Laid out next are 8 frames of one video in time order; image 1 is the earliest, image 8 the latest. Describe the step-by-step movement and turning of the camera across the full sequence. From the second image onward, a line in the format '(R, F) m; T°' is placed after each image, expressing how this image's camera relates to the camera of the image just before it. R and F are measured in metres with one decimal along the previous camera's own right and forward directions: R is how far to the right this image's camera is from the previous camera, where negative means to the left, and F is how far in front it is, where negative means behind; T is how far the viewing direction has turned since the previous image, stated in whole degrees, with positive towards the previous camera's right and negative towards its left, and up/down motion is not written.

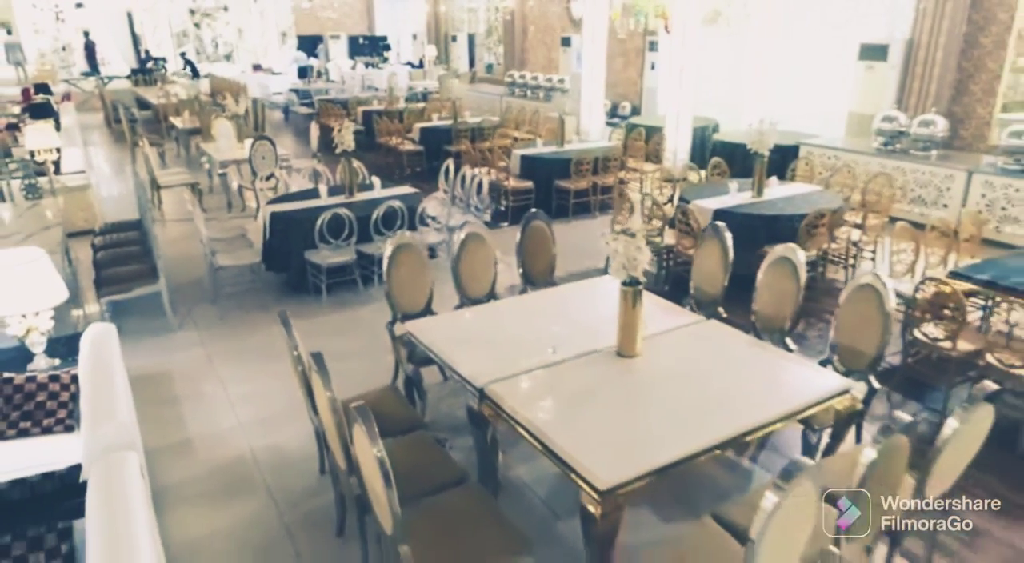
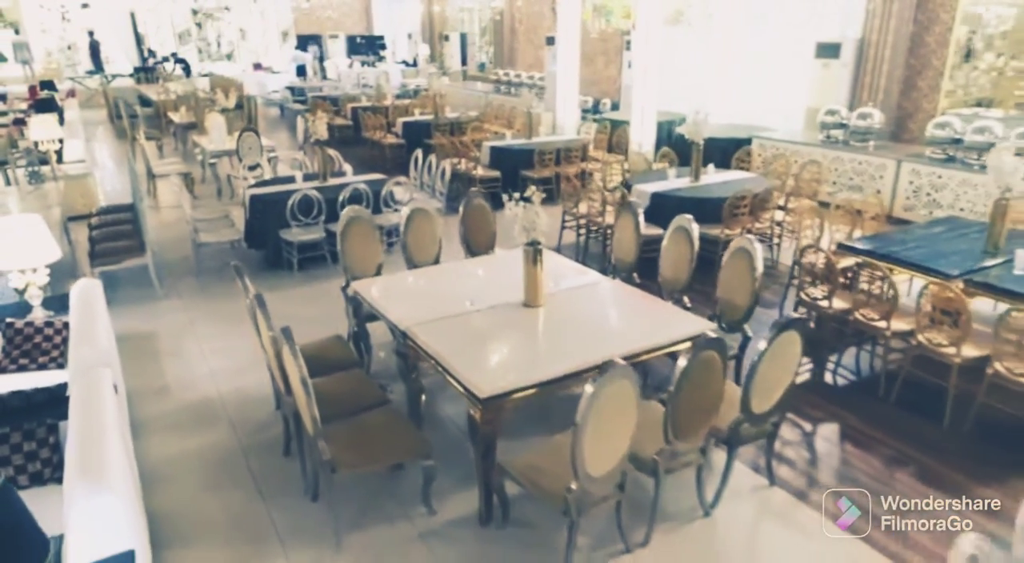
(+0.5, -0.6) m; 0°
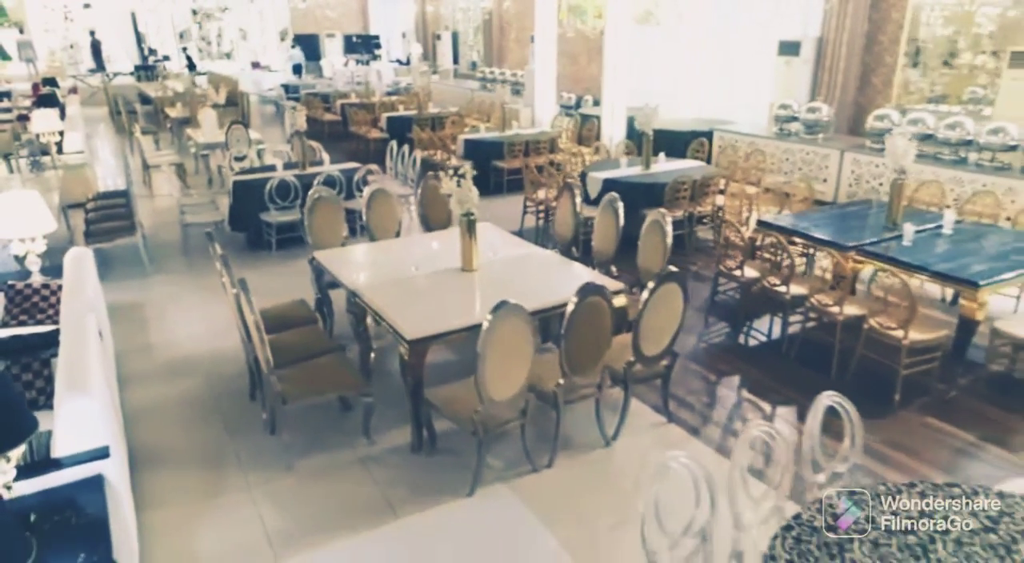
(+0.4, -0.5) m; 0°
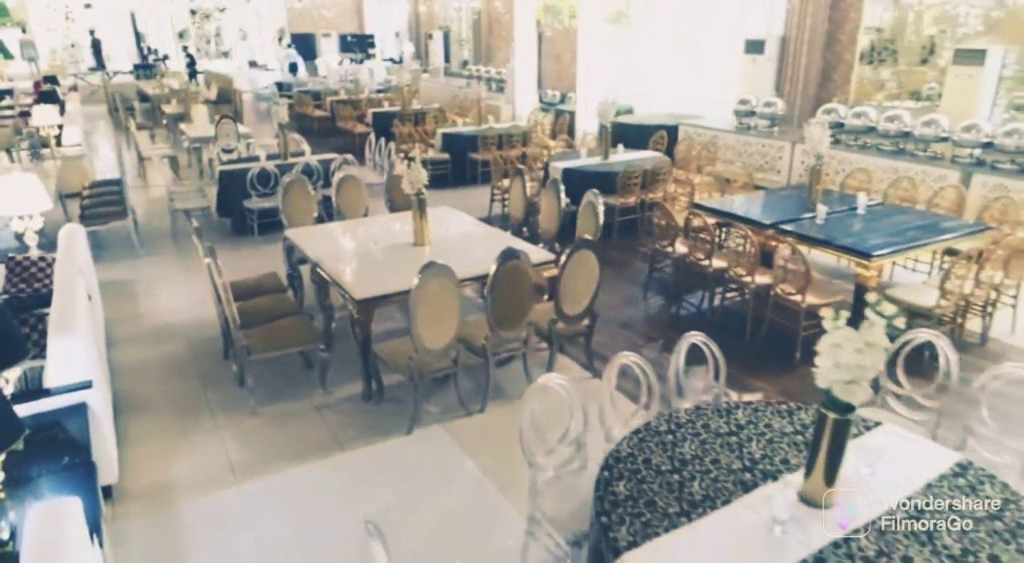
(+0.4, -0.5) m; 0°
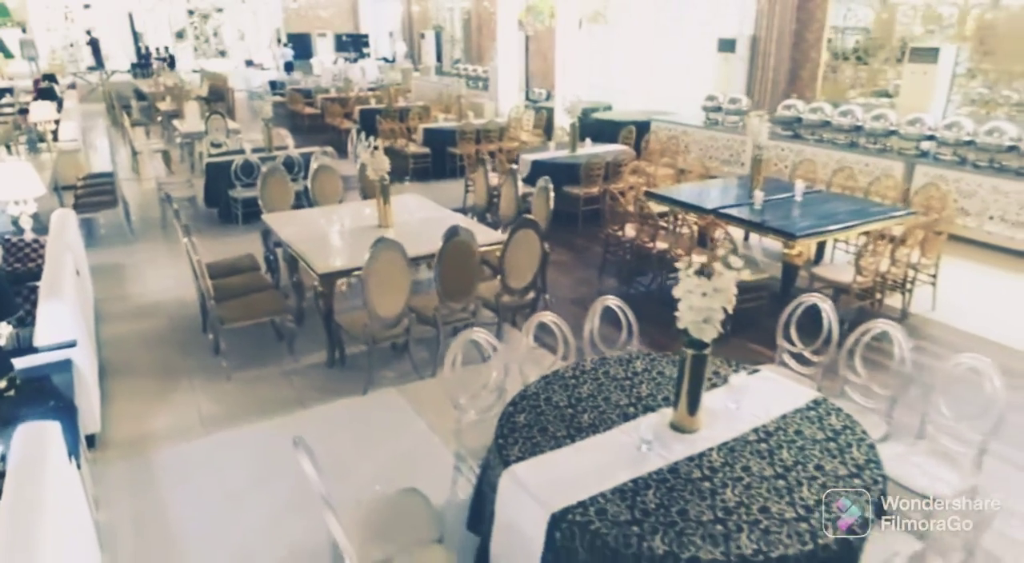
(+0.3, -0.4) m; 0°
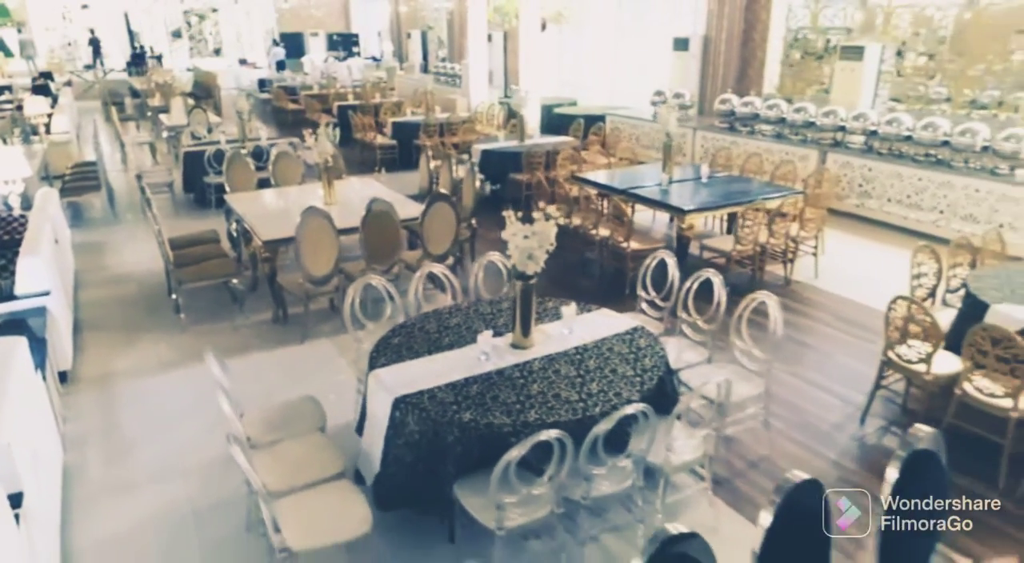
(+0.6, -0.7) m; 0°
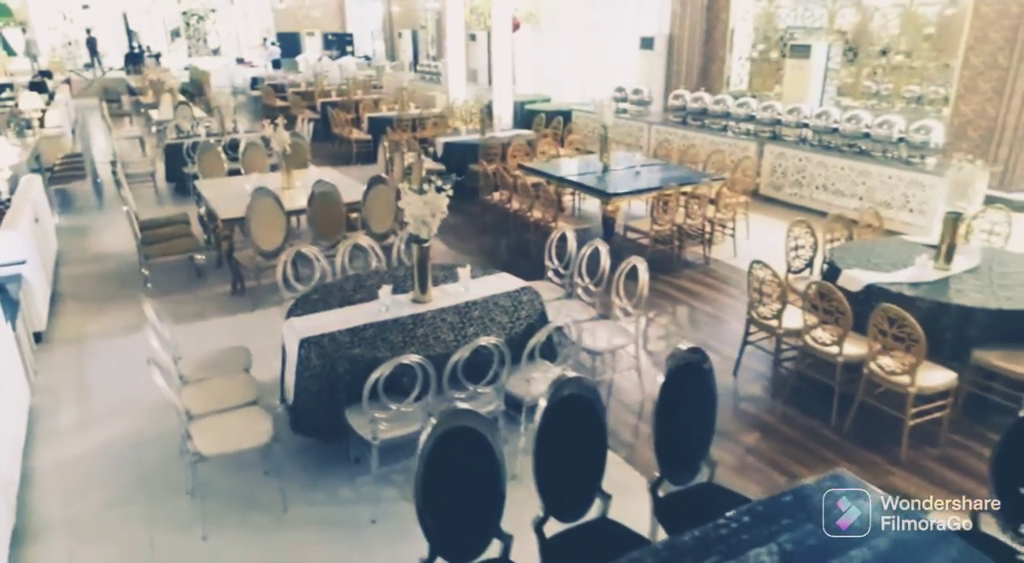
(+0.6, -0.5) m; 0°
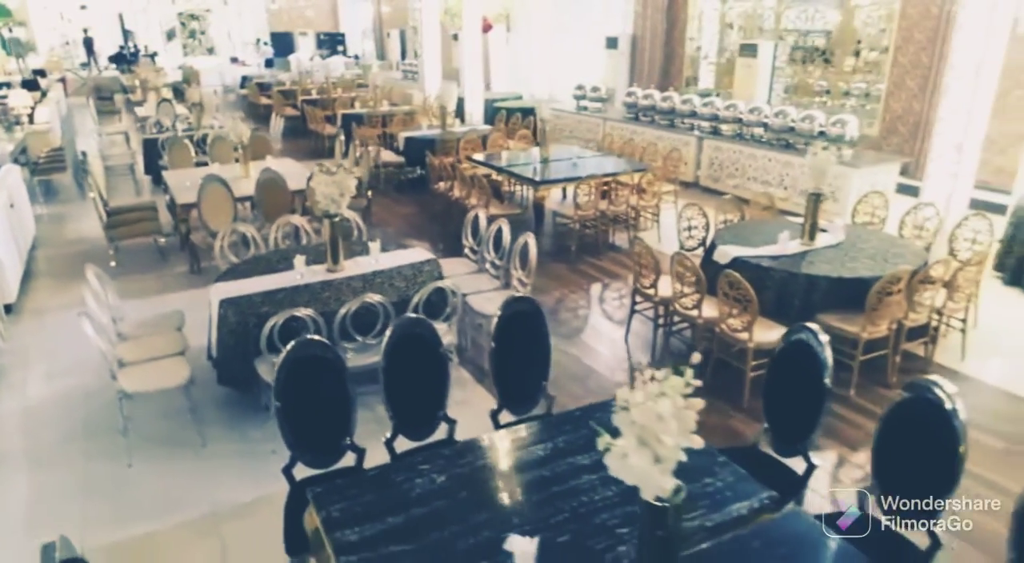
(+0.6, -0.5) m; 0°
